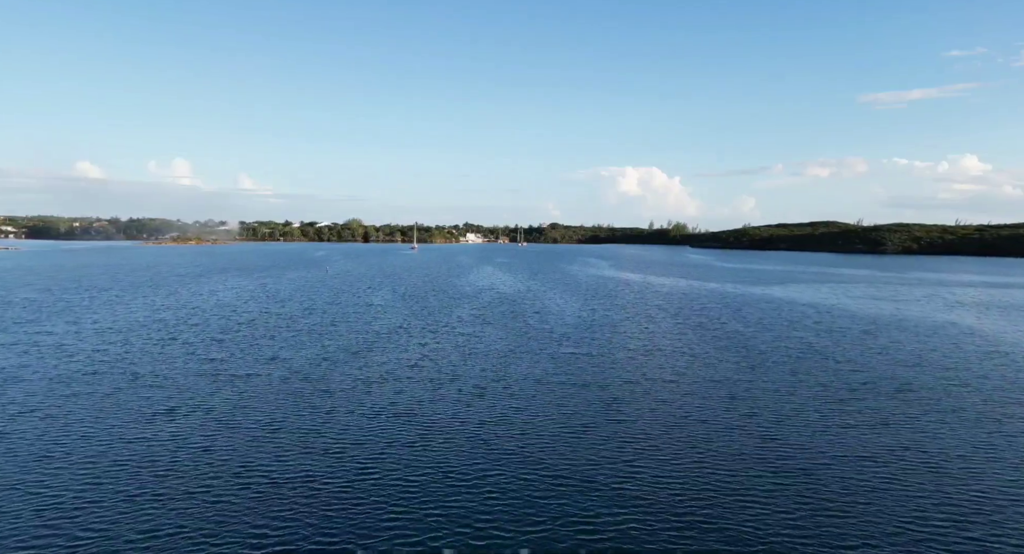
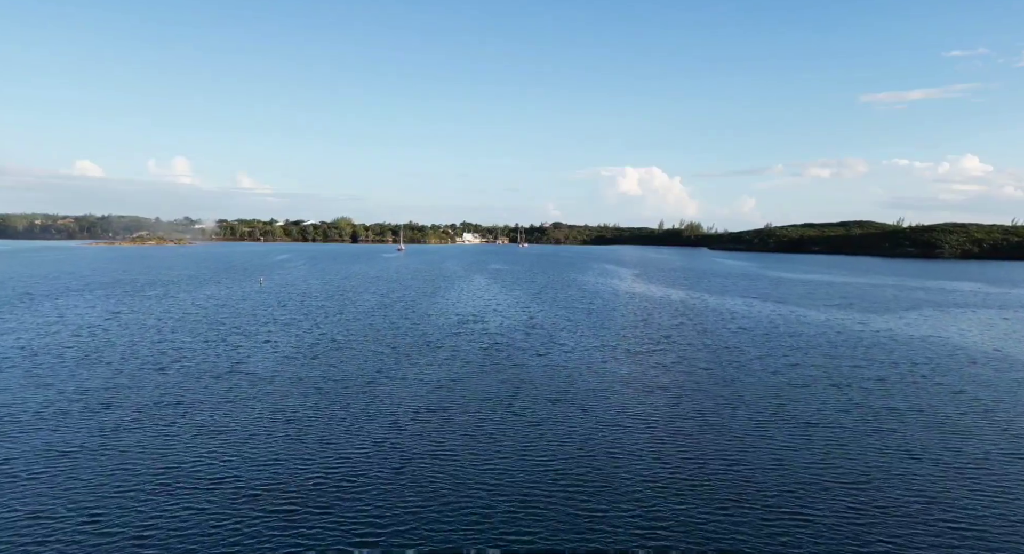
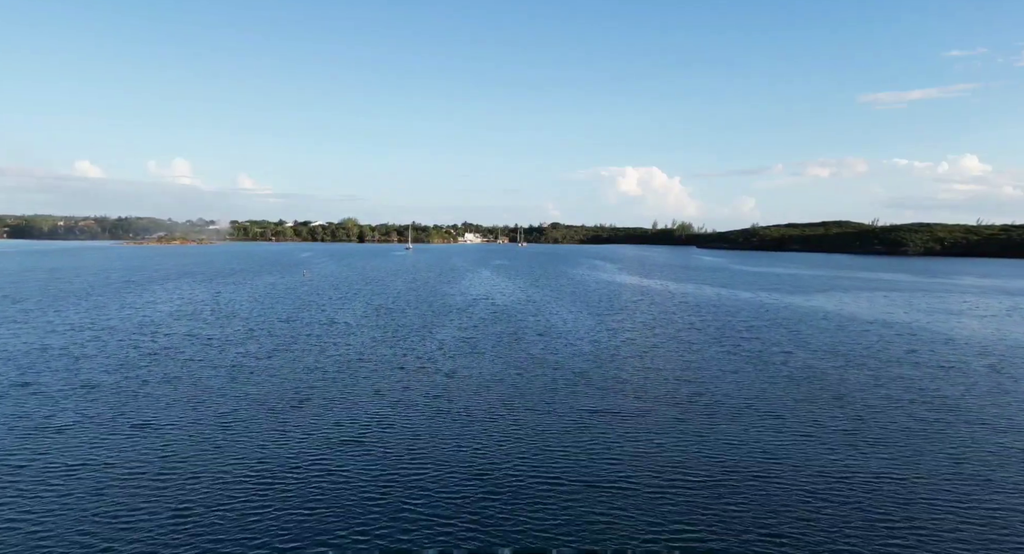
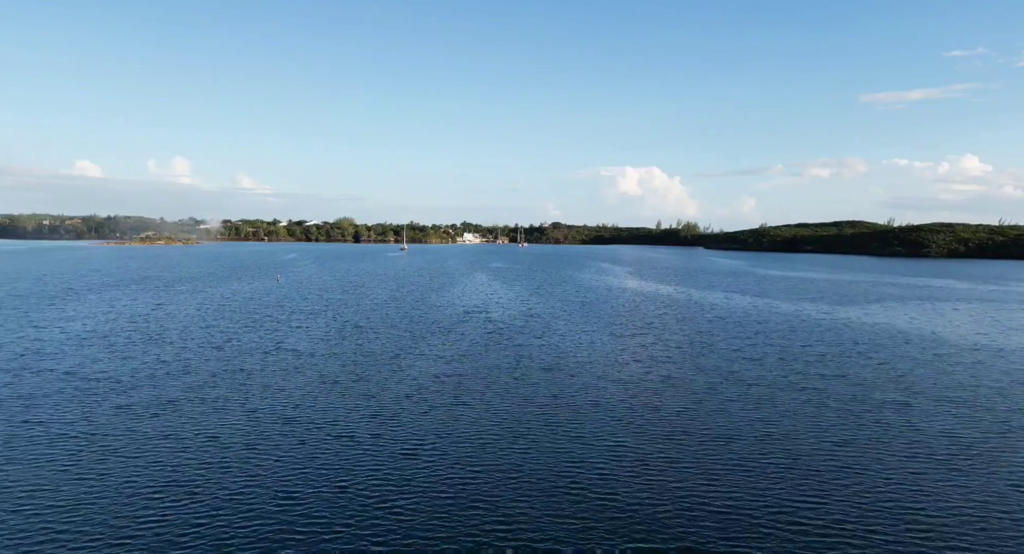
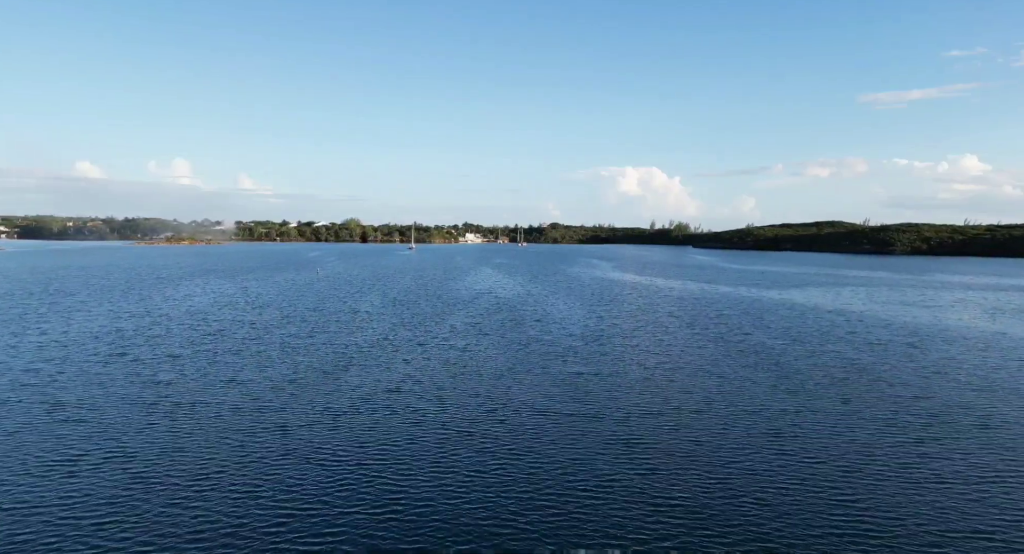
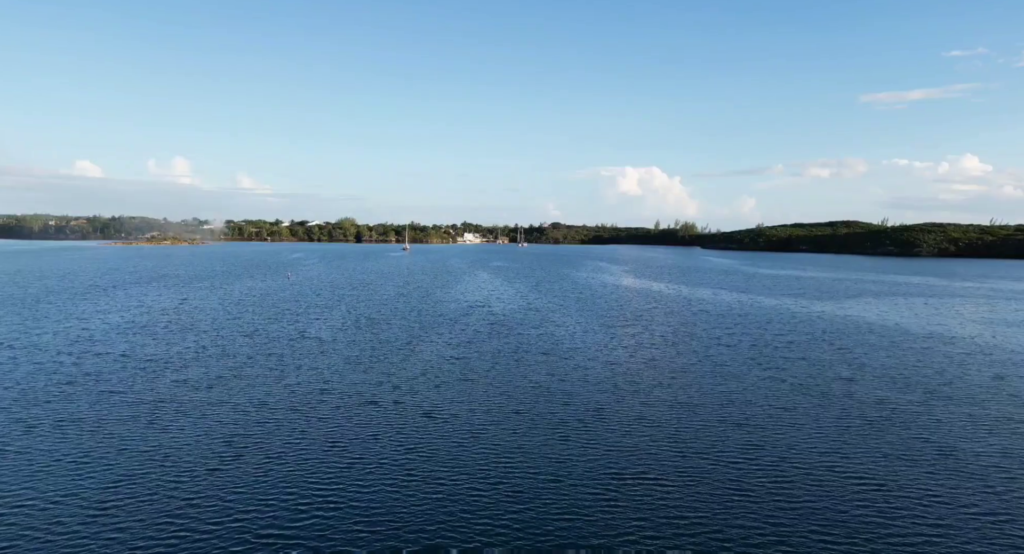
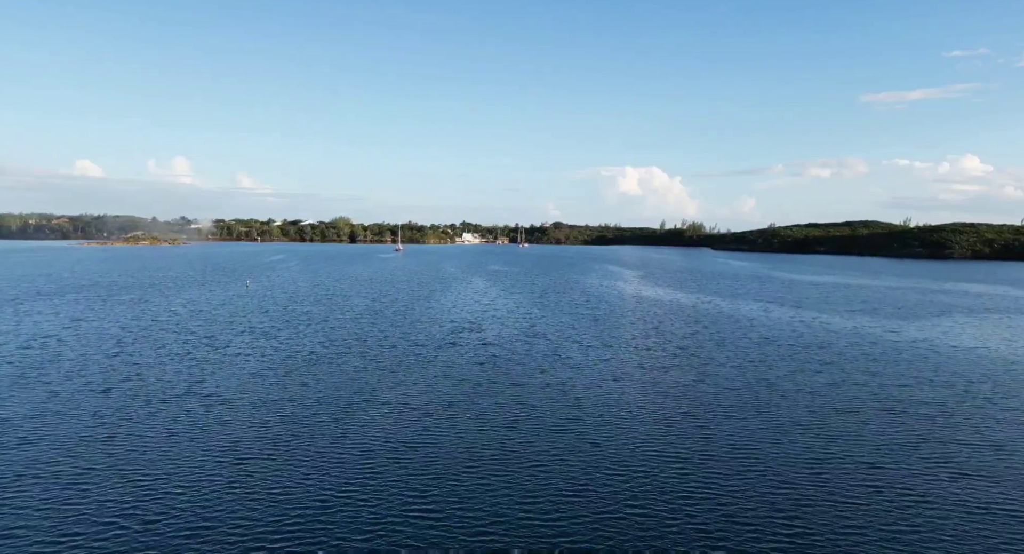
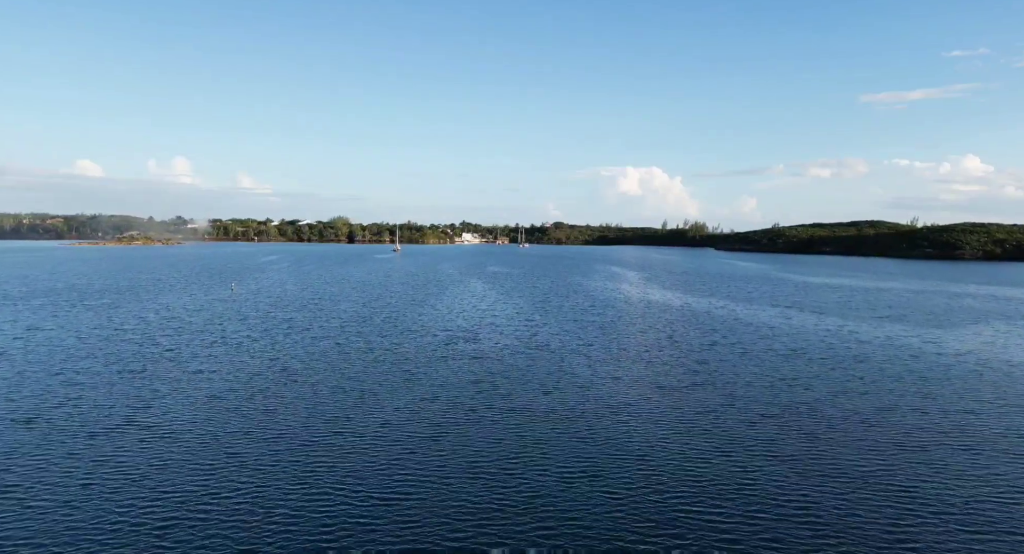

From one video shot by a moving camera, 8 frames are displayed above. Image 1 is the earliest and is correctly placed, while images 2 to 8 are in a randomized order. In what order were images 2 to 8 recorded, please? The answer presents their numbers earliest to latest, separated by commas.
5, 3, 6, 4, 2, 7, 8
